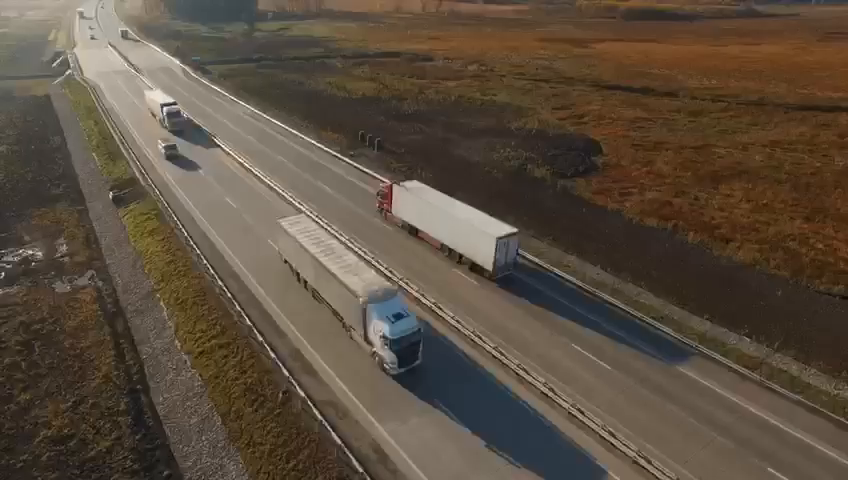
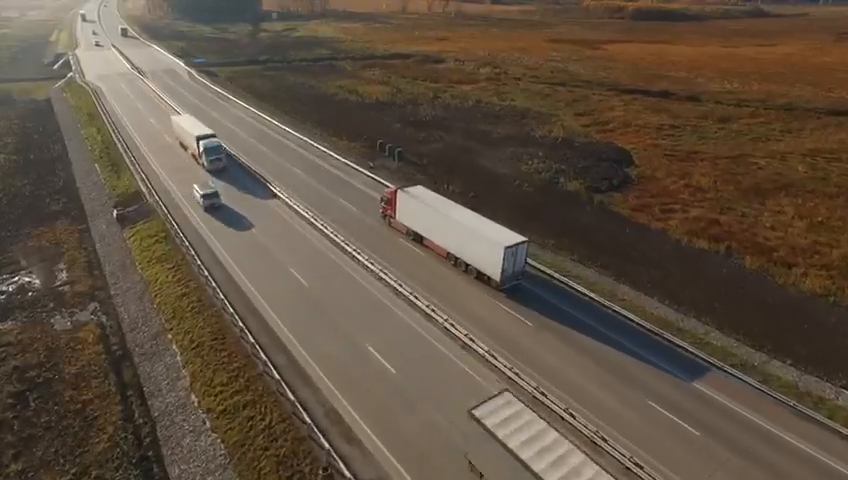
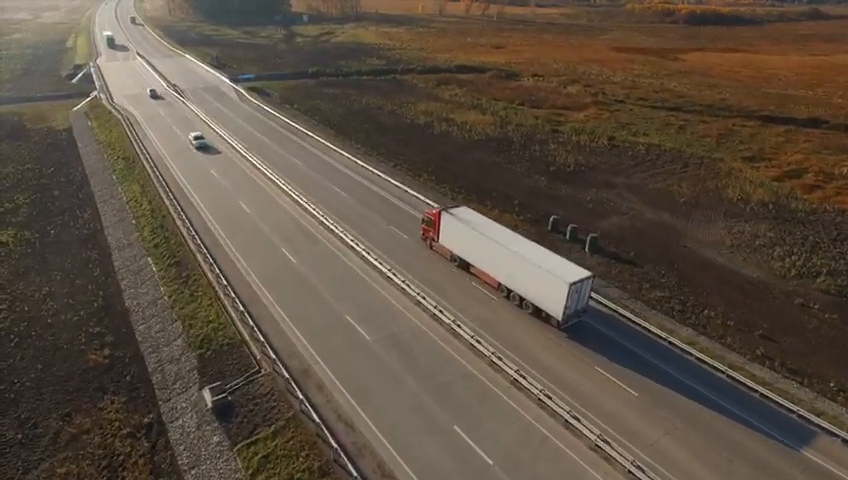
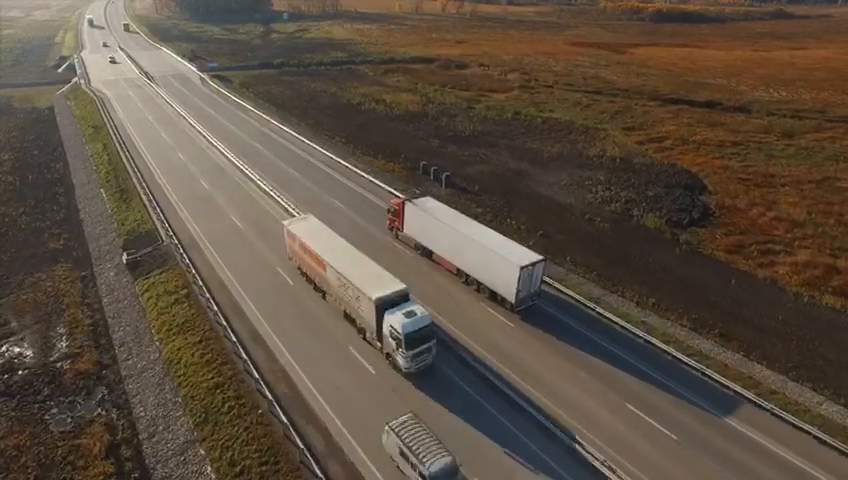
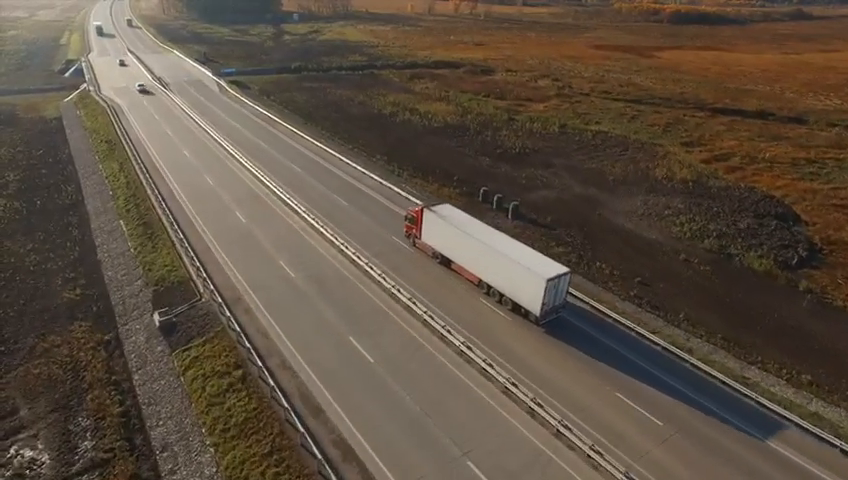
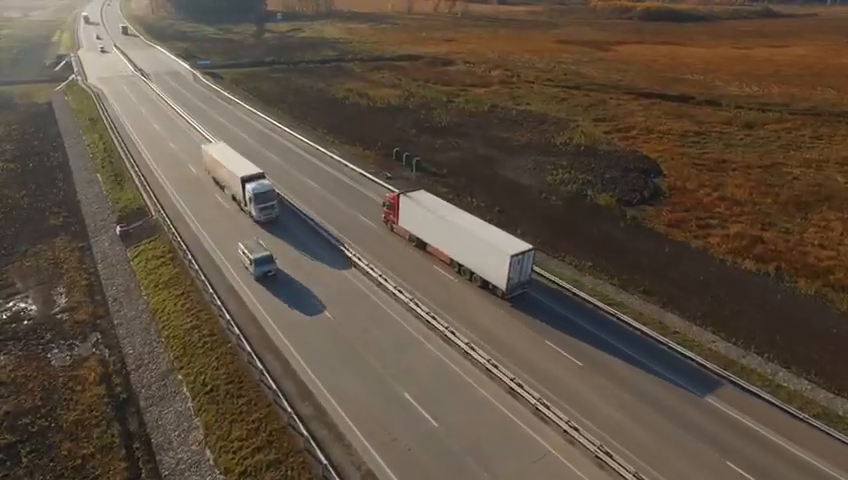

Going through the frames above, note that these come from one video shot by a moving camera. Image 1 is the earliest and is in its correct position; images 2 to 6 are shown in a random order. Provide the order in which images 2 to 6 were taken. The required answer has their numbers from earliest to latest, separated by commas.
2, 6, 4, 5, 3
